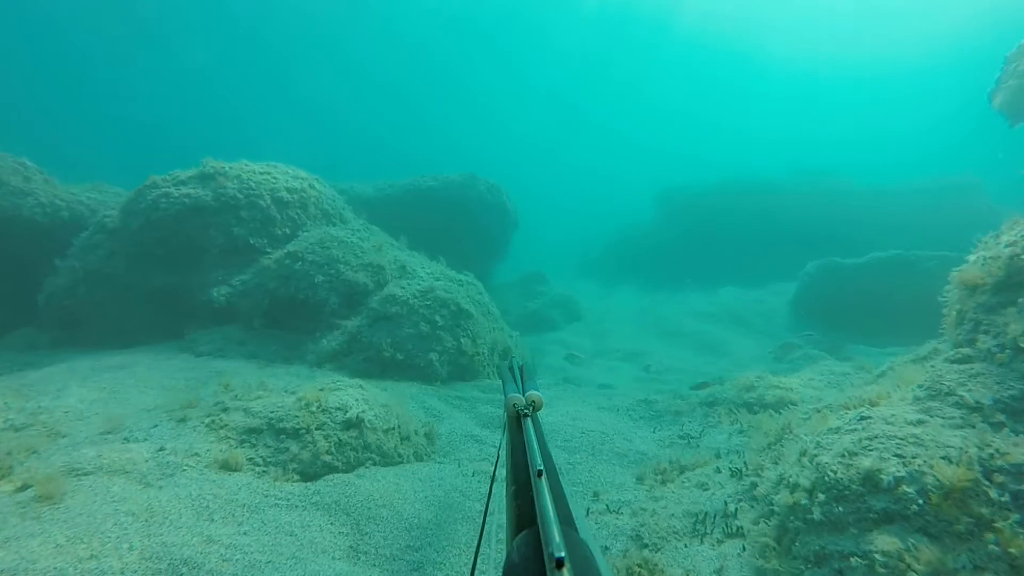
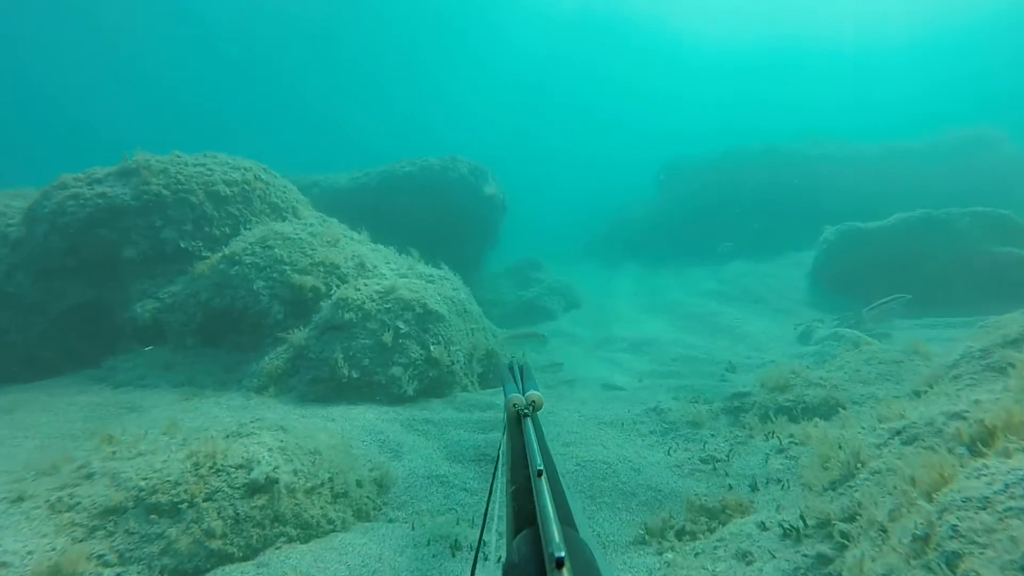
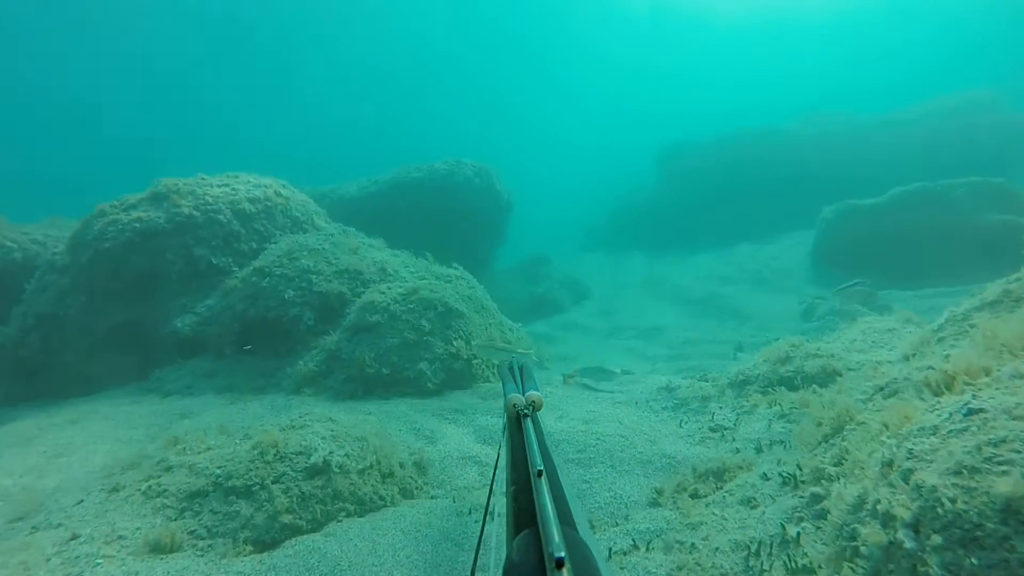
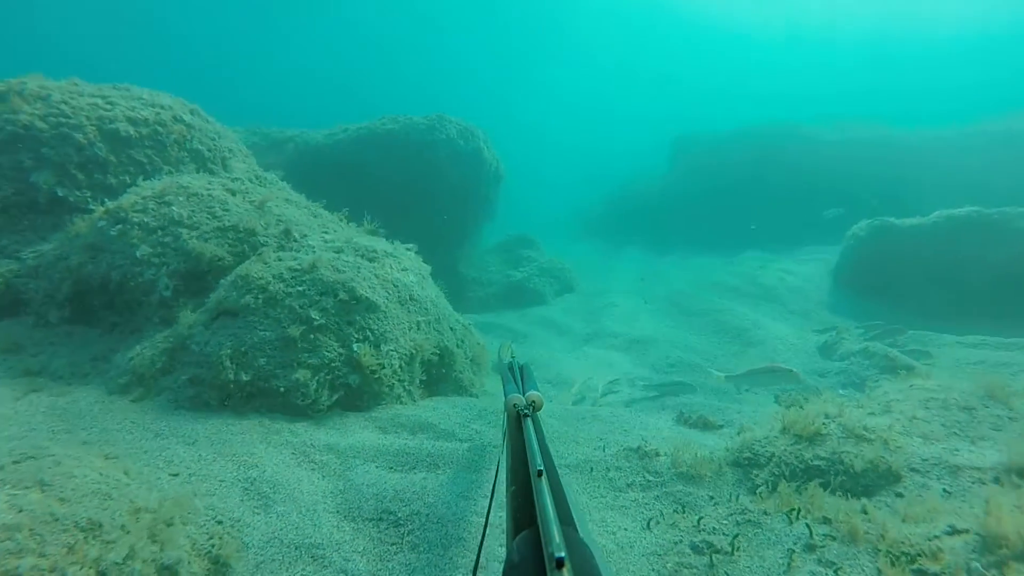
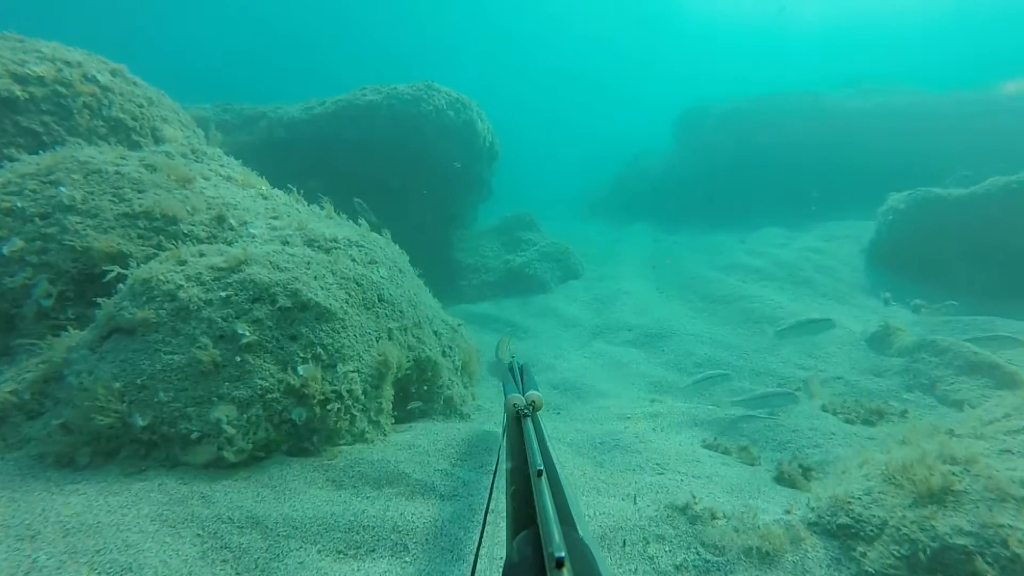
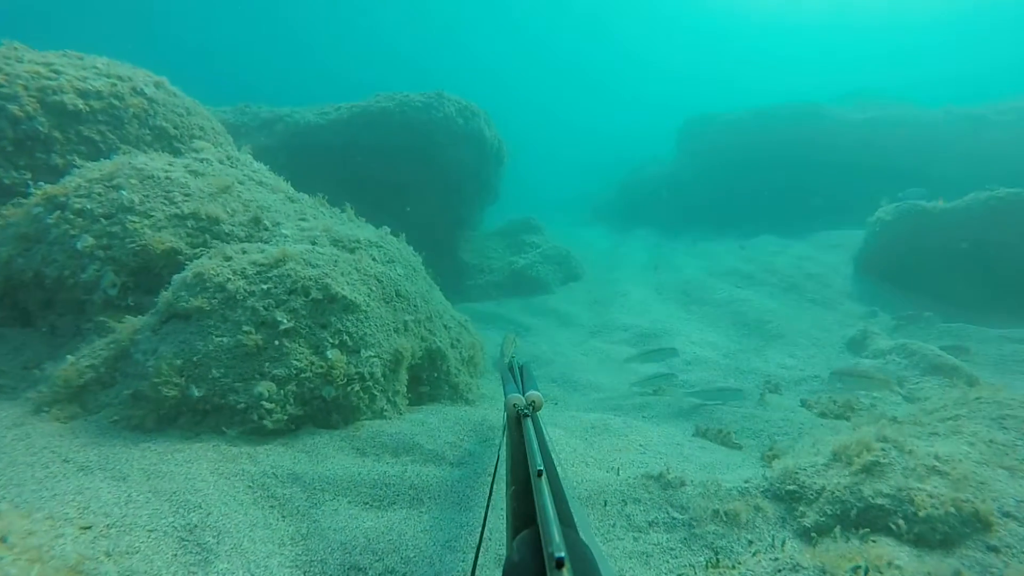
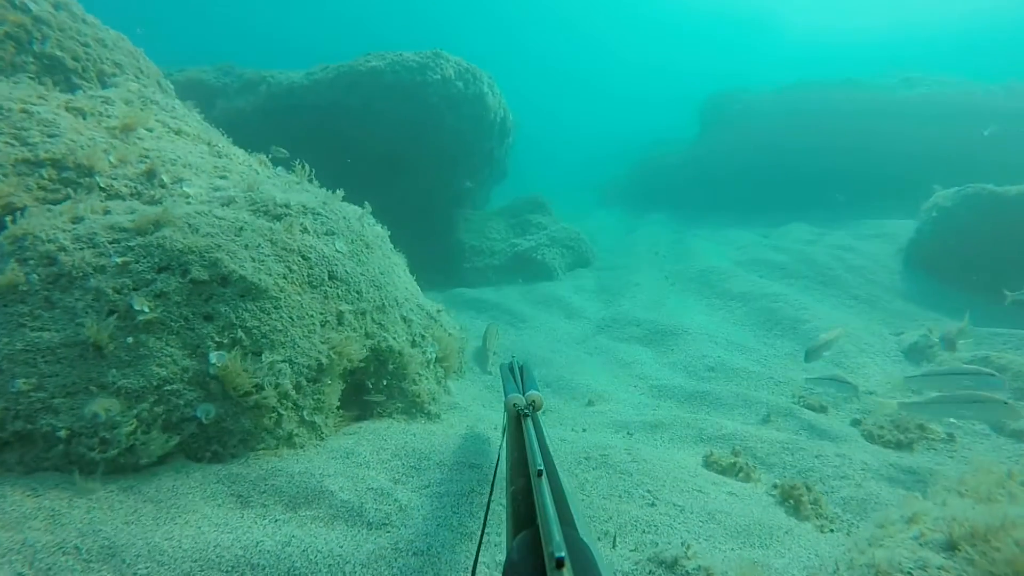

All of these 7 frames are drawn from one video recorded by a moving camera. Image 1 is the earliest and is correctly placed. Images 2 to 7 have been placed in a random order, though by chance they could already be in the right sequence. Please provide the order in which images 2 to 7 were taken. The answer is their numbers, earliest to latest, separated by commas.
3, 2, 4, 6, 5, 7
